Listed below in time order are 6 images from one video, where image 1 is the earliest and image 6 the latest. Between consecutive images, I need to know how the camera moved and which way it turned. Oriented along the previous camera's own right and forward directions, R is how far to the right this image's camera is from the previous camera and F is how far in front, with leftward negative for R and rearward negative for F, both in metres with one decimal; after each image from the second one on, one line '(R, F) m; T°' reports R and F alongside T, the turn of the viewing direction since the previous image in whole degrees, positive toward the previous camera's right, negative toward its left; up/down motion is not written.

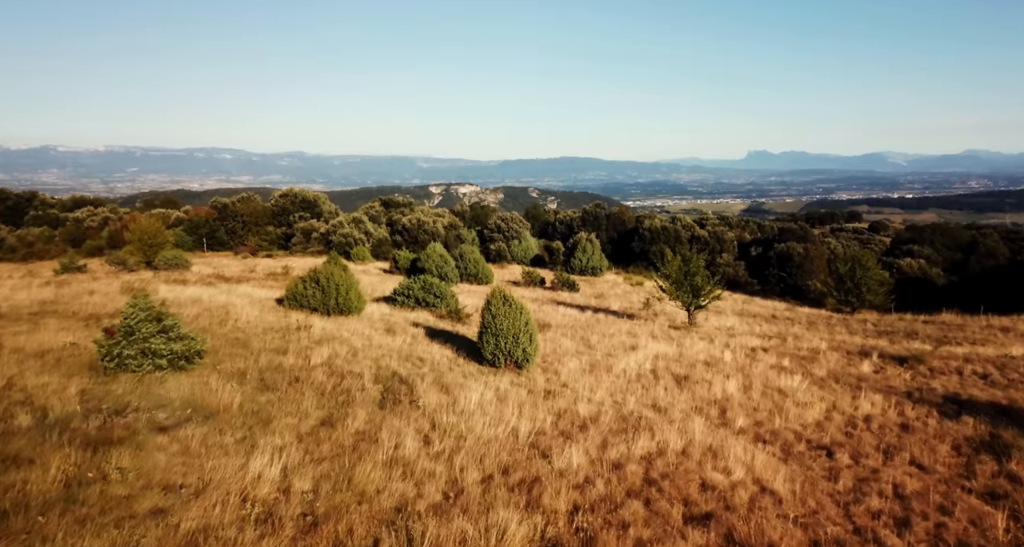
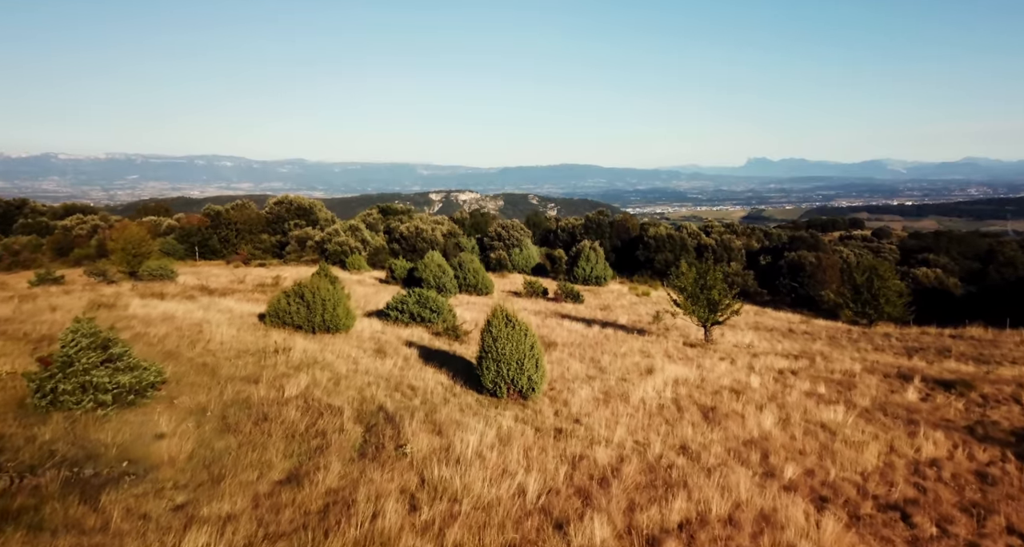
(-0.1, +1.4) m; 0°
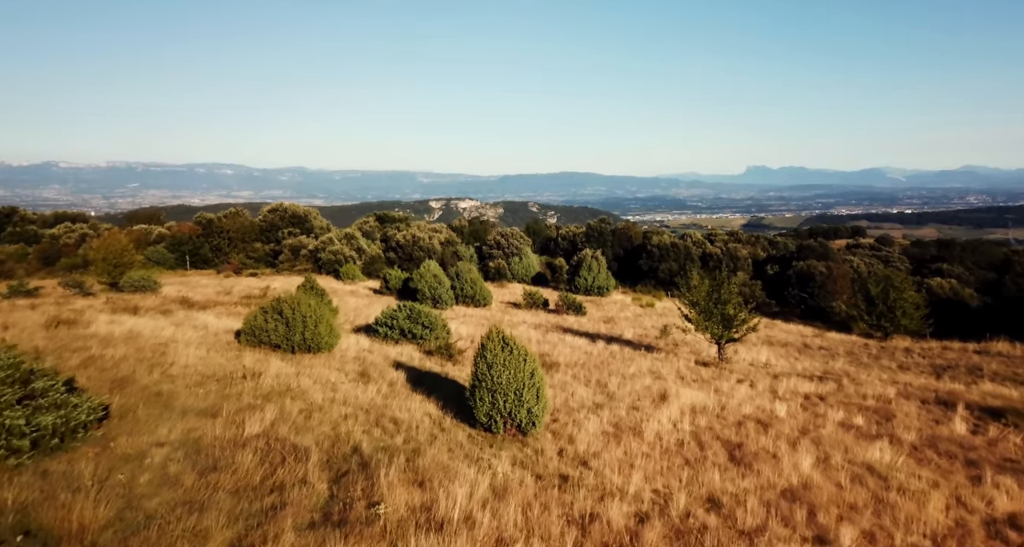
(0.0, +1.3) m; 0°
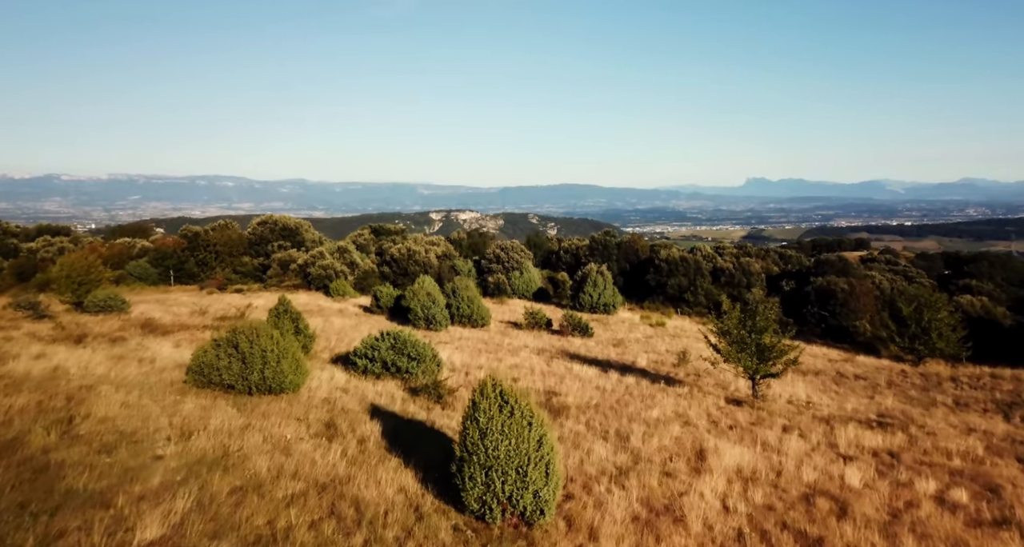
(0.0, +2.3) m; 0°
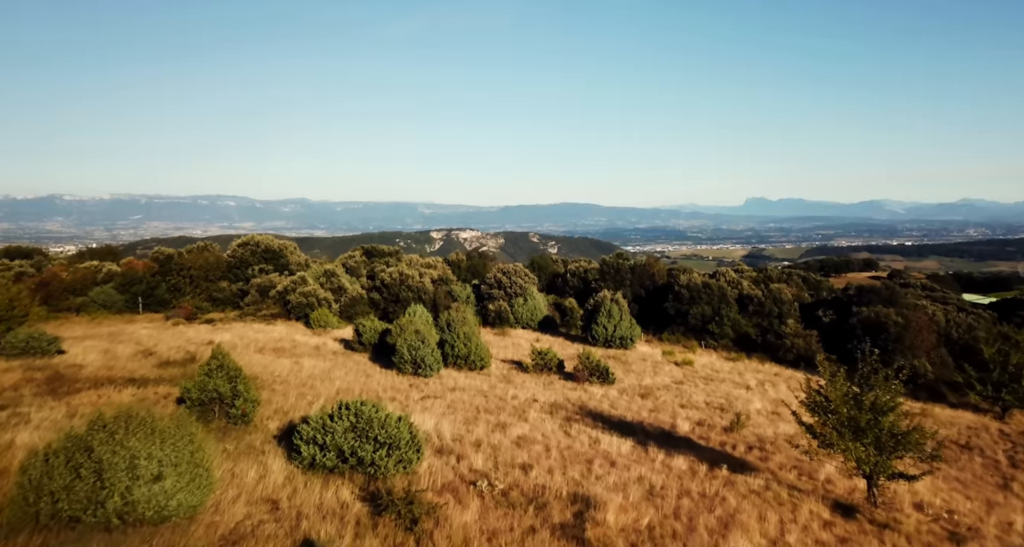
(-0.1, +4.3) m; 0°
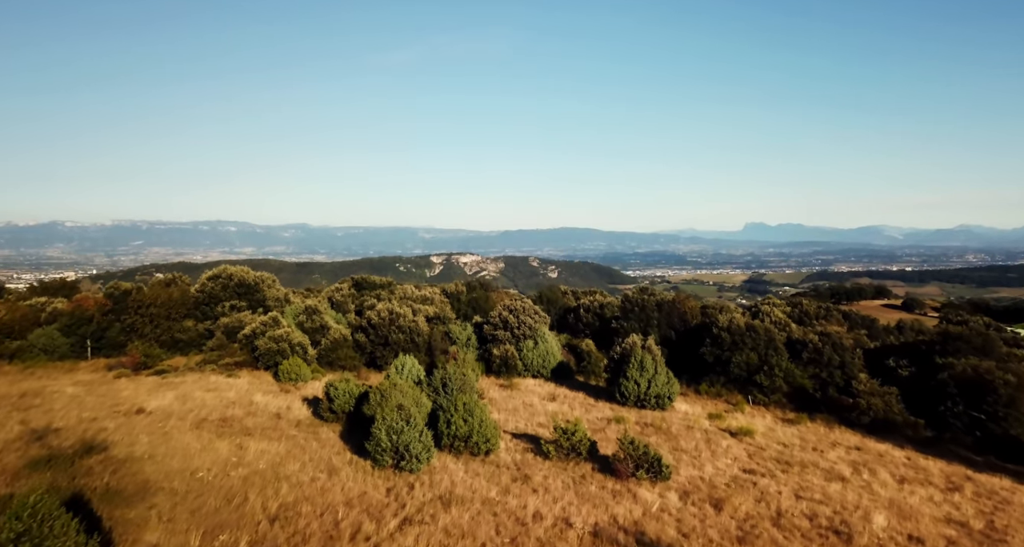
(-0.4, +5.8) m; 0°
